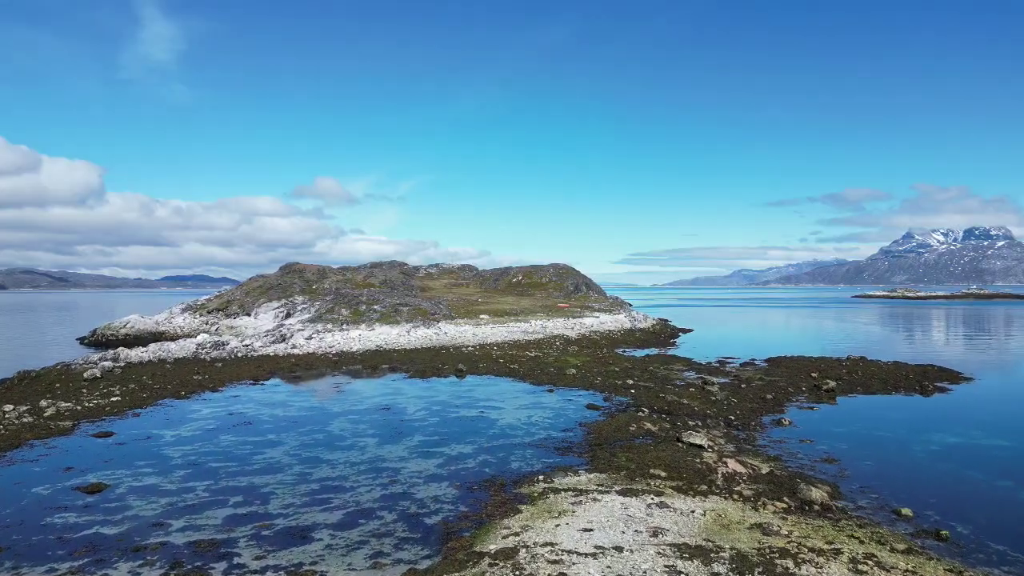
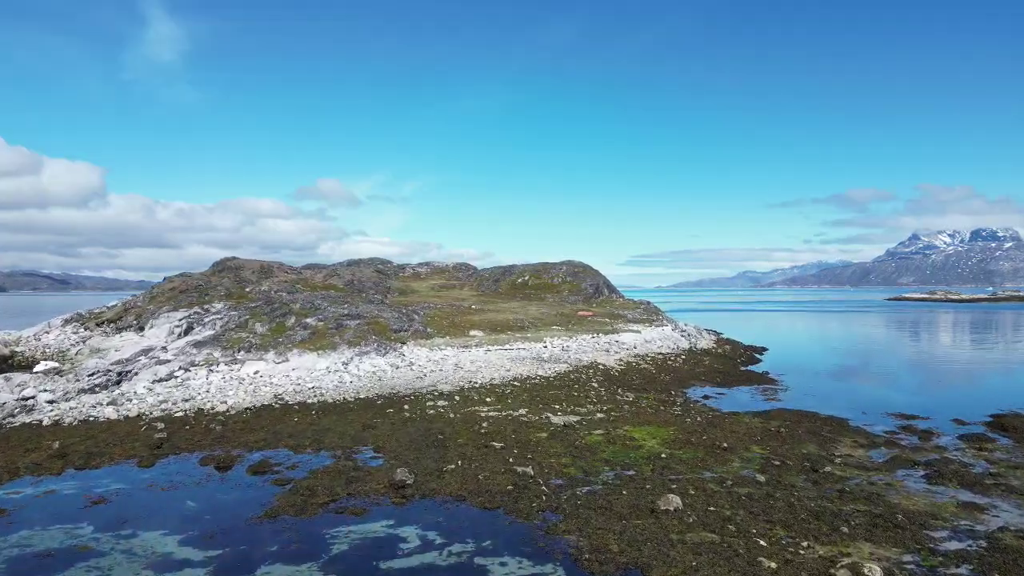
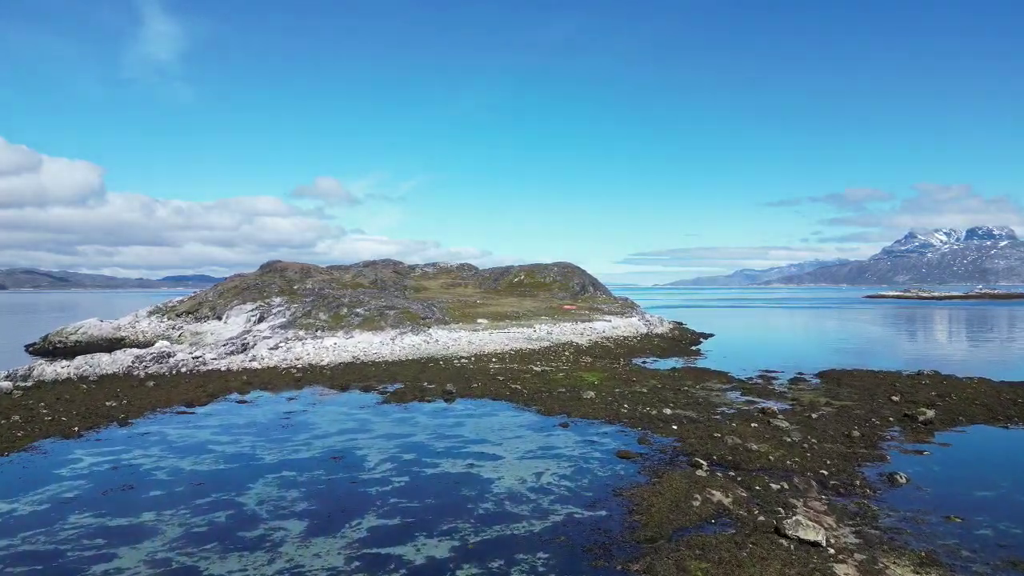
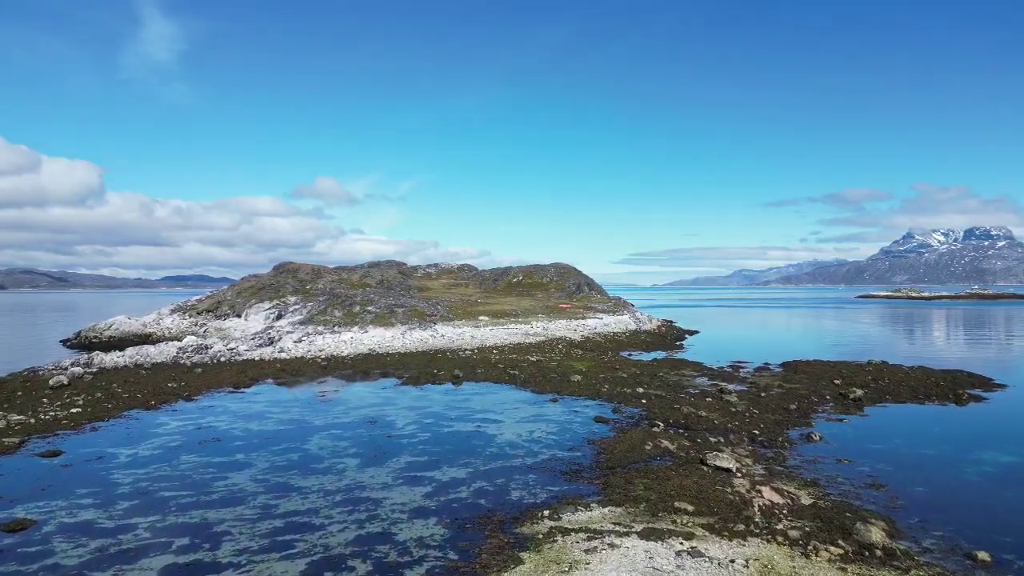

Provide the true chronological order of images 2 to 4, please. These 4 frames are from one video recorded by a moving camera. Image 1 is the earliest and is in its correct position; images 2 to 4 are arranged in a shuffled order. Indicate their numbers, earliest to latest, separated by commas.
4, 3, 2
